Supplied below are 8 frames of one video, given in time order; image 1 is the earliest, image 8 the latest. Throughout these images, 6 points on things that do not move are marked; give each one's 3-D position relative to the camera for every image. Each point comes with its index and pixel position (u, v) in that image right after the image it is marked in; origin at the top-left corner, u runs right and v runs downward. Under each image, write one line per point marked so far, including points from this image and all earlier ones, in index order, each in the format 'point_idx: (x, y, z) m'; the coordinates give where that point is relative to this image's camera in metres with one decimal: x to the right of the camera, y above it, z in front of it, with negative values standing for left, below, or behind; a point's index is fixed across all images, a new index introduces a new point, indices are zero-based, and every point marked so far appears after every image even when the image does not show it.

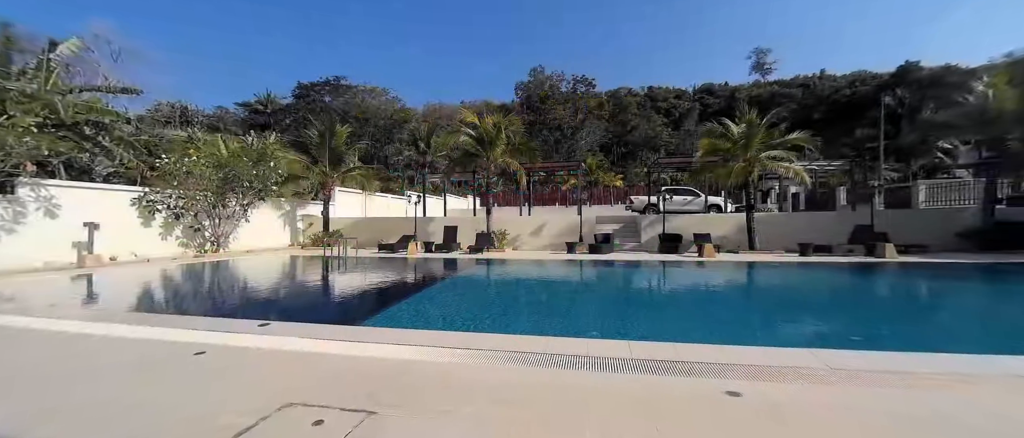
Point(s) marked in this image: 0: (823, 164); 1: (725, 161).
0: (+16.5, +3.0, +19.2) m
1: (+9.3, +2.6, +16.4) m
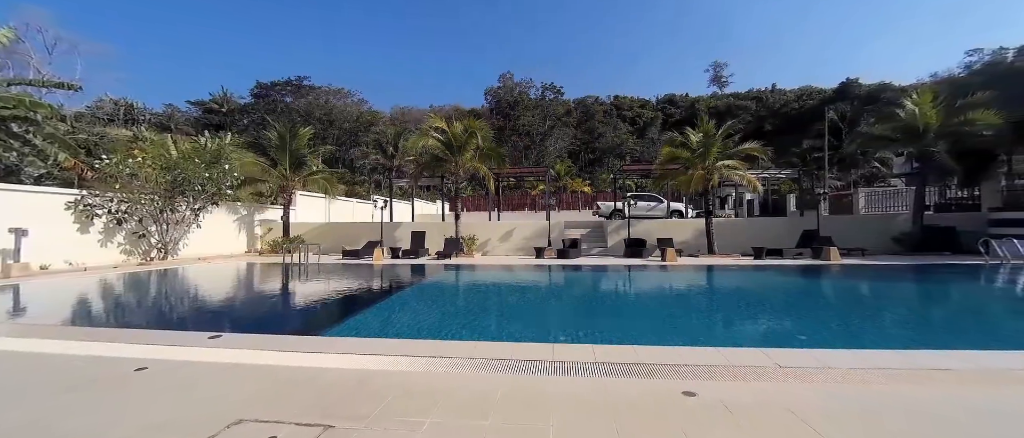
0: (+14.7, +2.6, +20.4) m
1: (+7.8, +2.3, +17.0) m
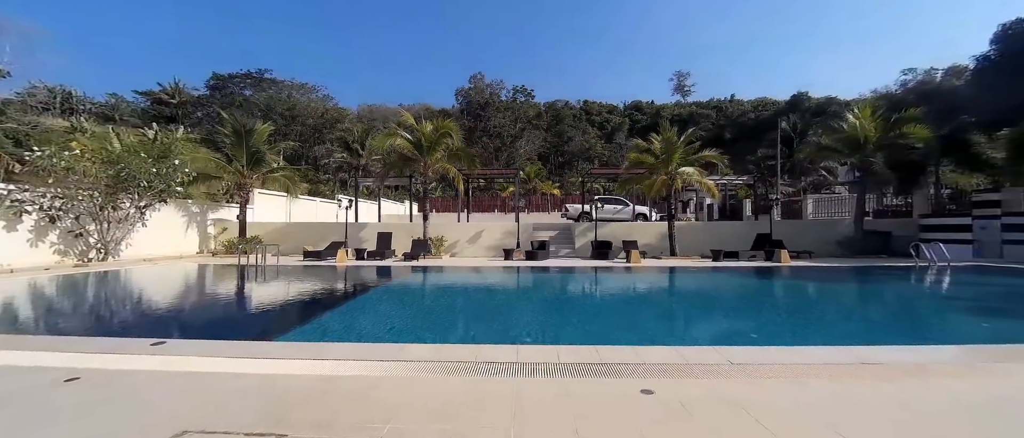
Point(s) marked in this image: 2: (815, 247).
0: (+13.0, +2.4, +21.2) m
1: (+6.4, +2.2, +17.2) m
2: (+13.7, -1.3, +16.6) m
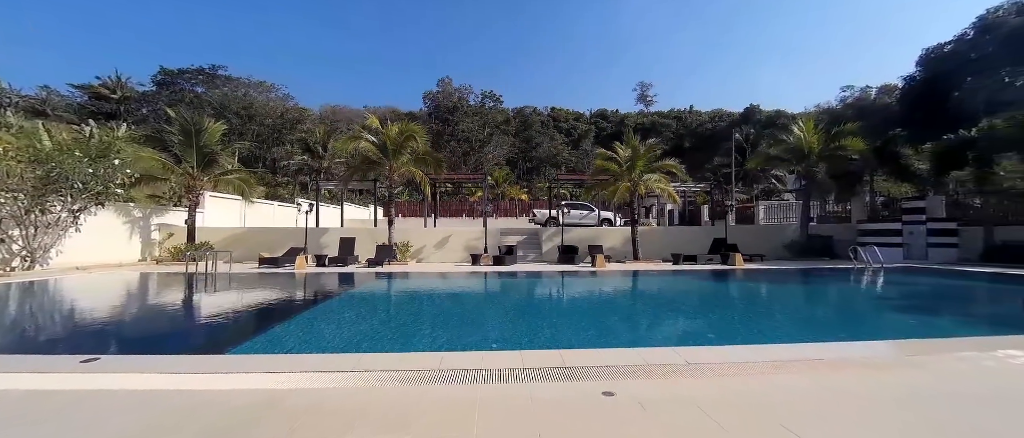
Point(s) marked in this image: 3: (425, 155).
0: (+11.1, +2.1, +21.9) m
1: (+4.9, +2.0, +17.4) m
2: (+12.2, -1.5, +17.4) m
3: (-4.1, +3.1, +16.9) m
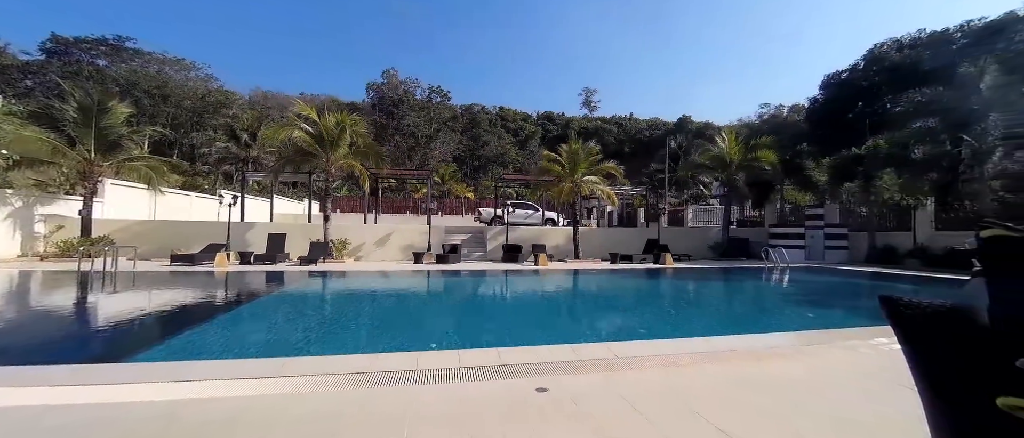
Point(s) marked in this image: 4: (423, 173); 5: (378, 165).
0: (+7.9, +2.0, +23.1) m
1: (+2.4, +2.0, +17.7) m
2: (+9.6, -1.6, +18.8) m
3: (-6.4, +3.3, +15.8) m
4: (-4.5, +2.4, +18.0) m
5: (-5.9, +2.5, +15.9) m
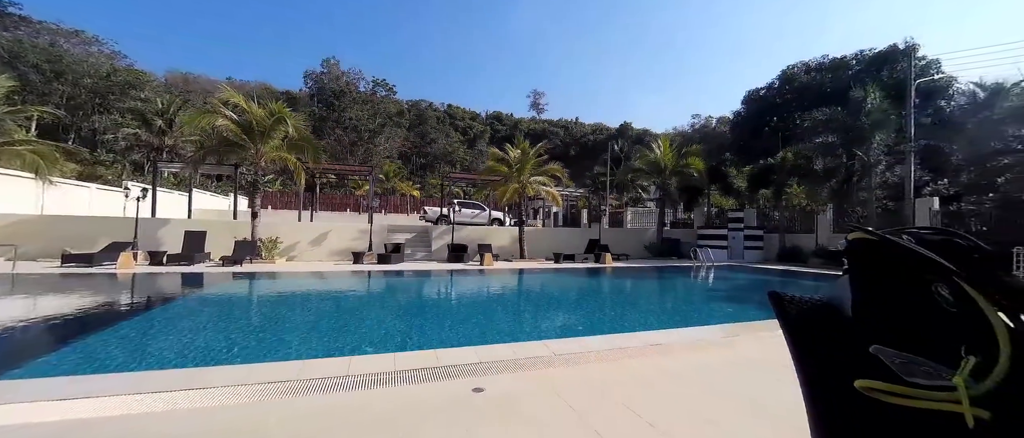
0: (+4.7, +1.9, +24.4) m
1: (+0.1, +2.0, +18.2) m
2: (+6.9, -1.8, +20.4) m
3: (-8.3, +3.4, +15.0) m
4: (-6.8, +2.5, +17.5) m
5: (-7.9, +2.6, +15.2) m
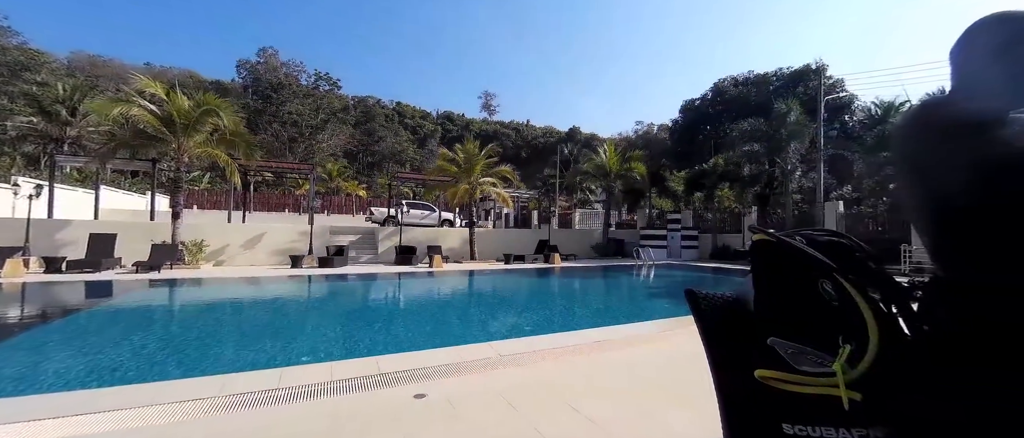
0: (+1.4, +1.8, +25.4) m
1: (-2.3, +1.9, +18.6) m
2: (+4.2, -1.9, +21.7) m
3: (-10.2, +3.3, +14.4) m
4: (-9.0, +2.4, +17.0) m
5: (-9.7, +2.5, +14.6) m
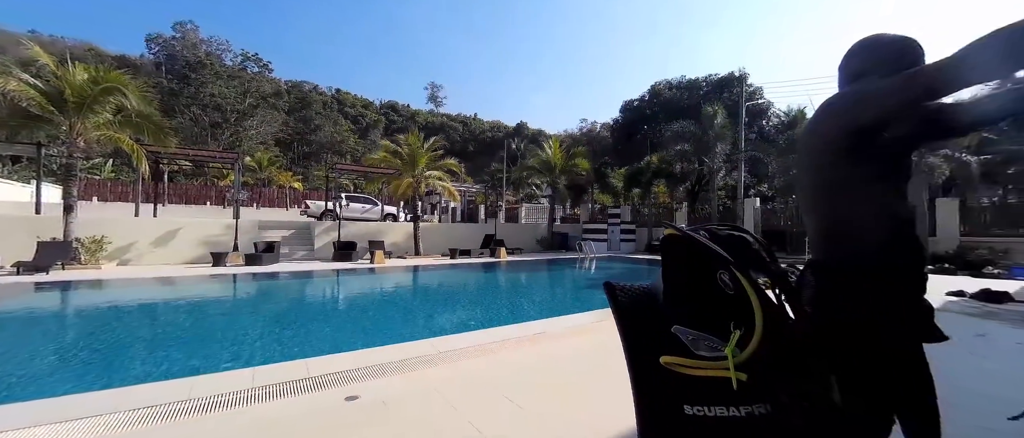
0: (-2.3, +2.0, +26.3) m
1: (-5.0, +2.0, +19.1) m
2: (+1.0, -1.7, +23.1) m
3: (-12.1, +3.4, +13.7) m
4: (-11.4, +2.6, +16.5) m
5: (-11.7, +2.7, +14.0) m
